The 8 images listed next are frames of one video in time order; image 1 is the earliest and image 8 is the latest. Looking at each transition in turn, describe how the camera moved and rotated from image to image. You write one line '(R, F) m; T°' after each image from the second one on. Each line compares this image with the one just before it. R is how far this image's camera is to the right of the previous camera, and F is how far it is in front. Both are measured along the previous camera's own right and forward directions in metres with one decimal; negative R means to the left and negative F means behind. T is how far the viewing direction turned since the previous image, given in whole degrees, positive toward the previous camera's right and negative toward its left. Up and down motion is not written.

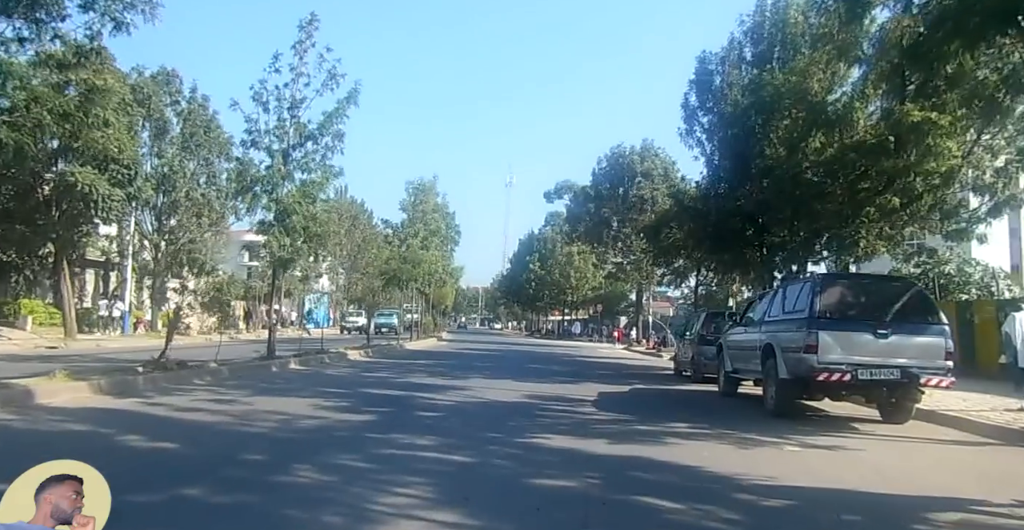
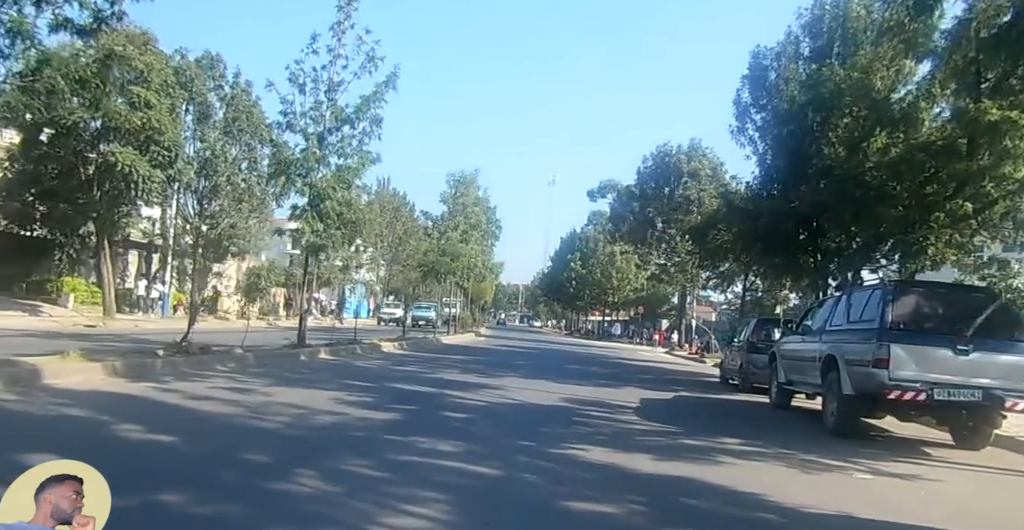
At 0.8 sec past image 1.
(0.0, +0.9) m; -3°
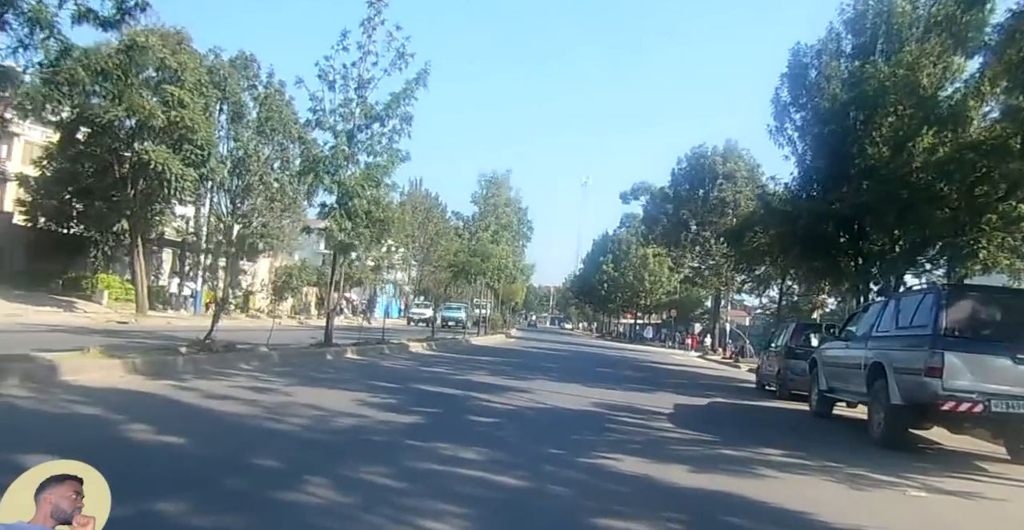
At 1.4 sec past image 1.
(0.0, +0.4) m; -2°
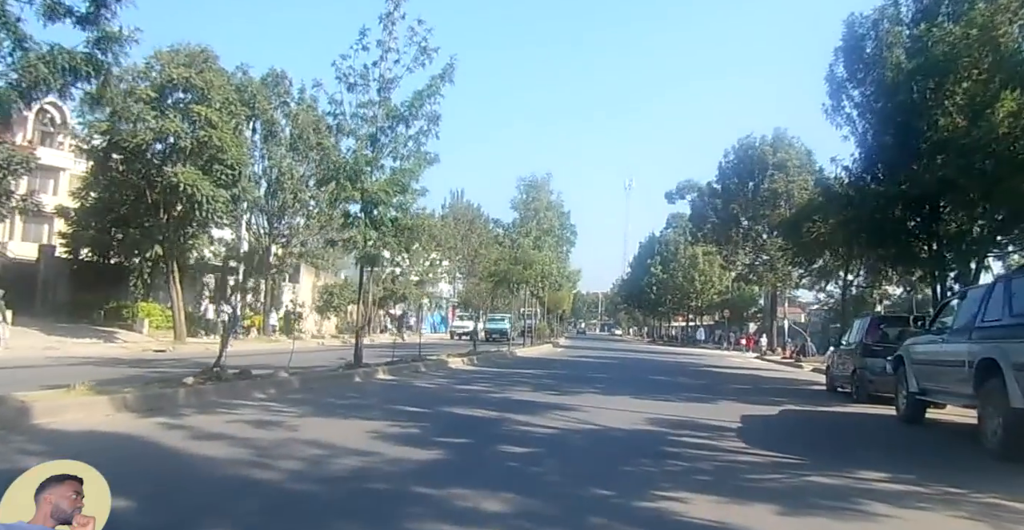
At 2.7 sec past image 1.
(+0.2, +1.4) m; -4°
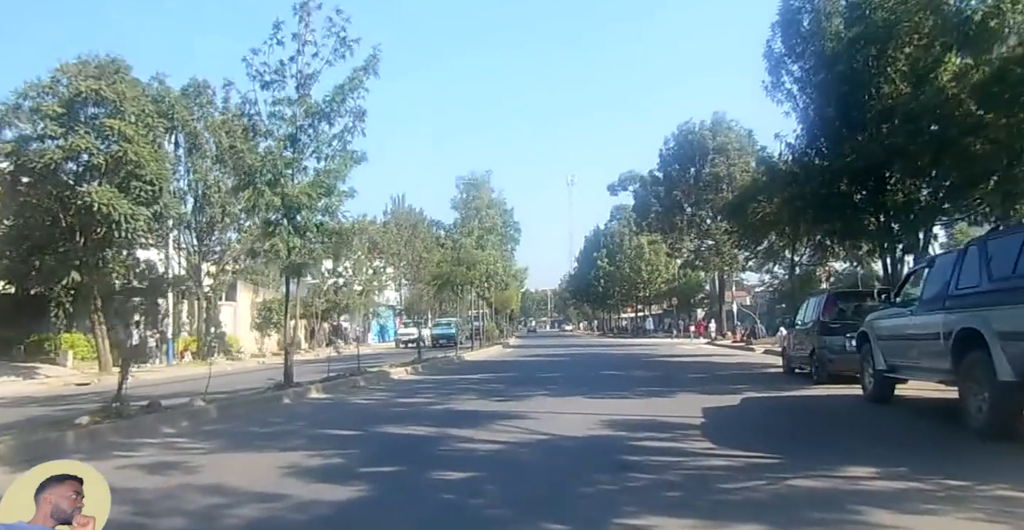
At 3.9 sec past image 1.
(+0.2, +1.1) m; +4°
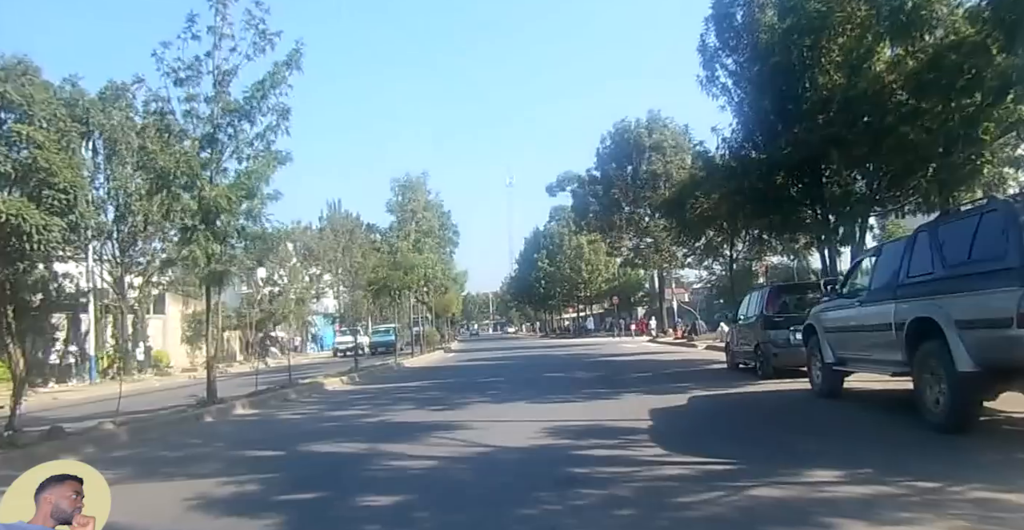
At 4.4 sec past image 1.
(+0.1, +0.7) m; +5°
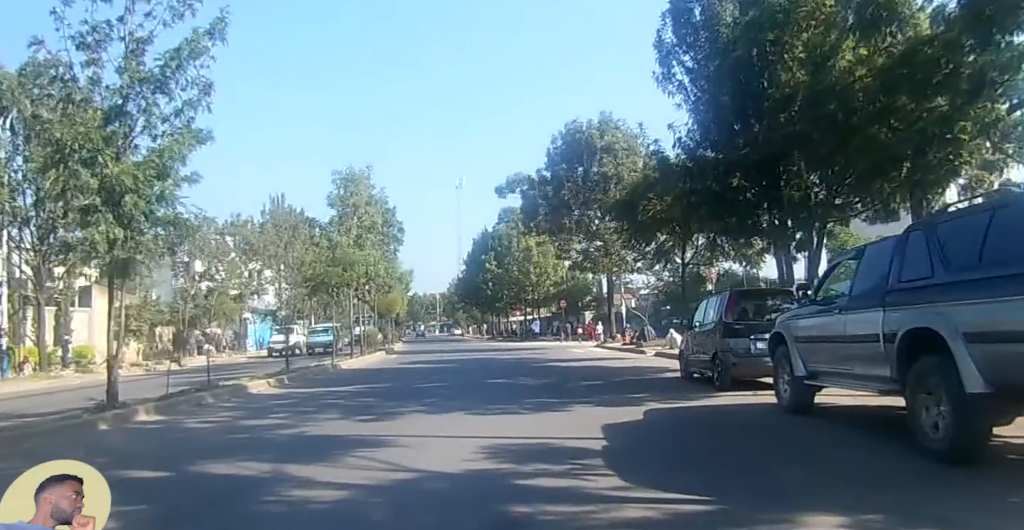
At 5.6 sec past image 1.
(+0.1, +1.3) m; +4°
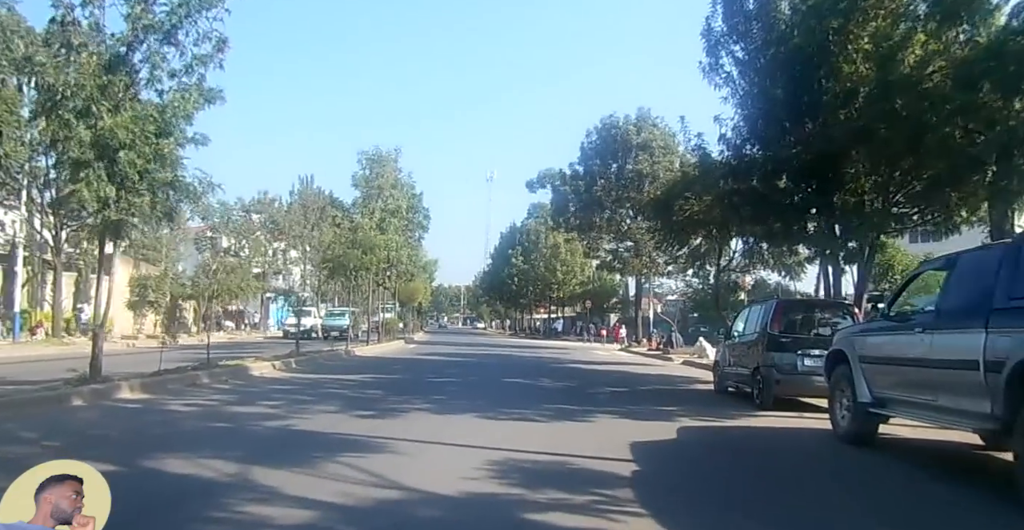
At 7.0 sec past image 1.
(0.0, +1.3) m; -2°
